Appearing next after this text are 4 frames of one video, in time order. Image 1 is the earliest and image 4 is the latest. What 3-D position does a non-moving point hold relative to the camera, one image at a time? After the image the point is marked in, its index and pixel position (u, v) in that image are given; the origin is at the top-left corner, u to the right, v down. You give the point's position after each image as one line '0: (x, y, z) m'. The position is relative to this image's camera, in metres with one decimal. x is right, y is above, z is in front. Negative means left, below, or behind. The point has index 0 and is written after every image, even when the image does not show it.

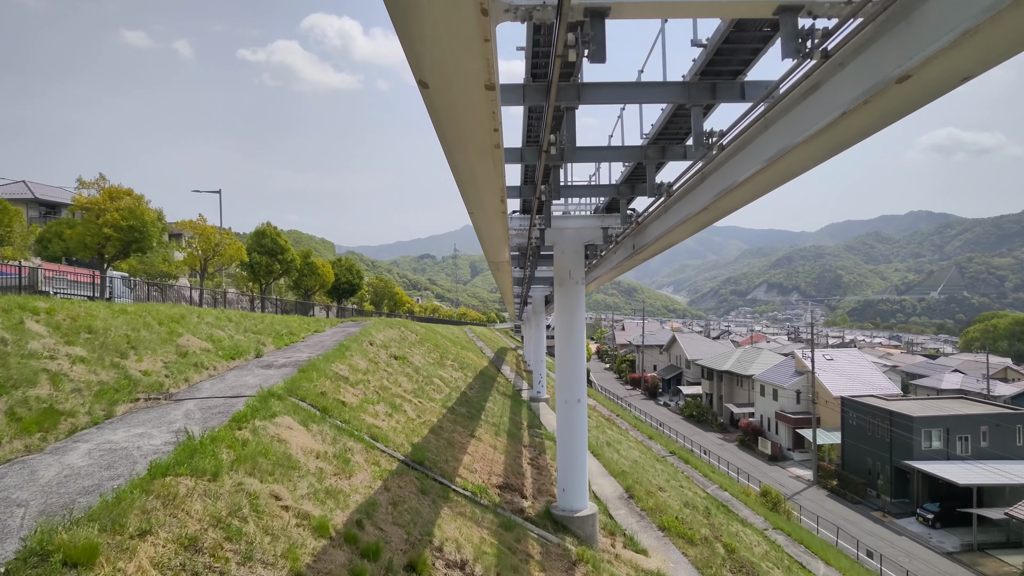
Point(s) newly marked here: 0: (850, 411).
0: (+12.2, -4.5, +17.8) m
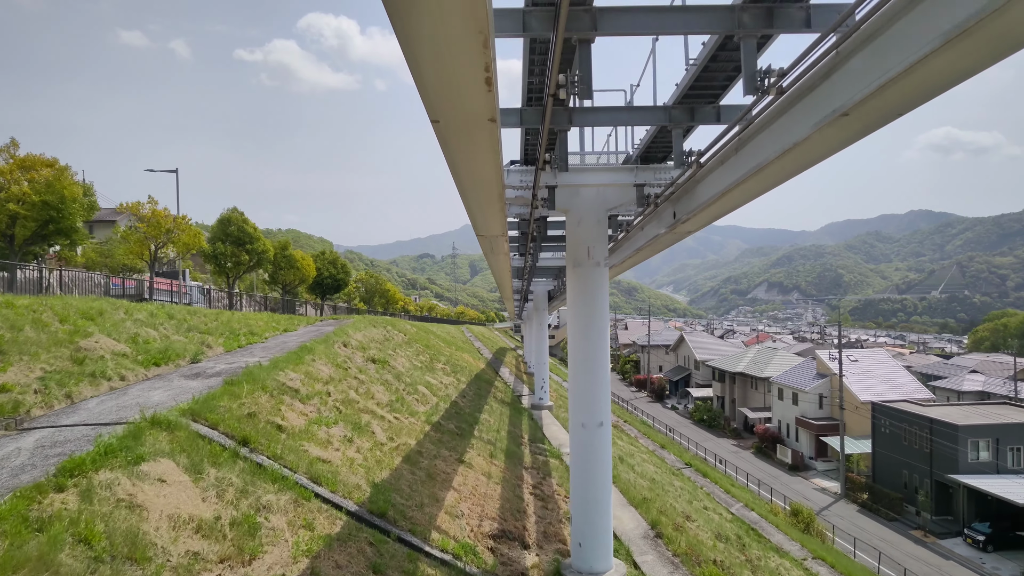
0: (+12.2, -4.3, +16.2) m
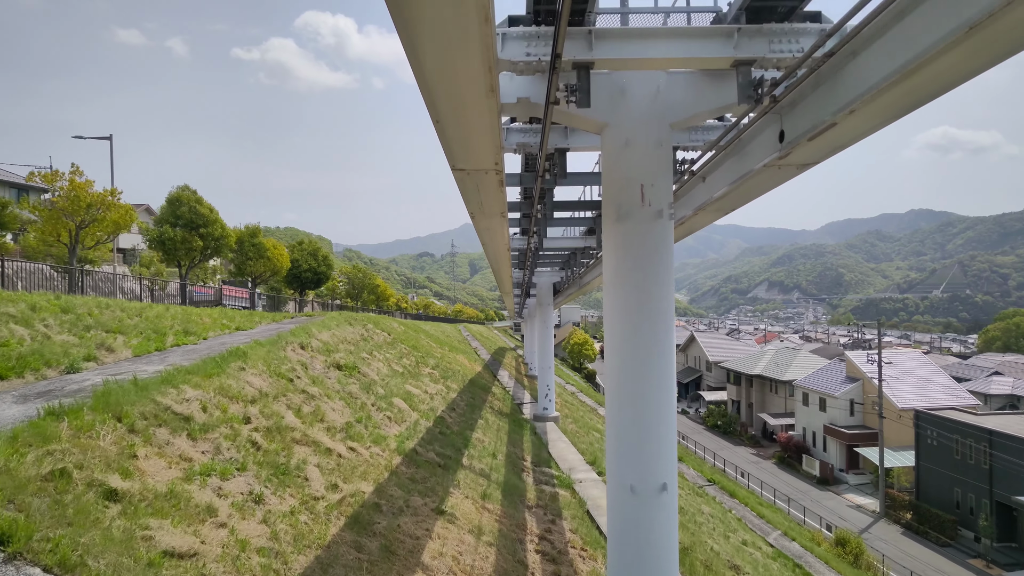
0: (+12.2, -4.1, +14.4) m
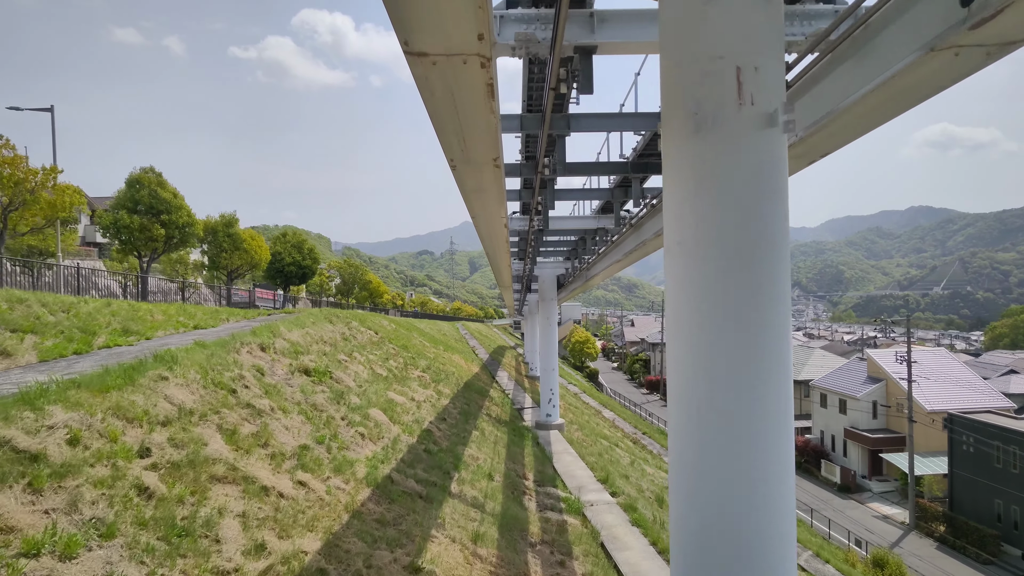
0: (+12.2, -3.9, +13.3) m
